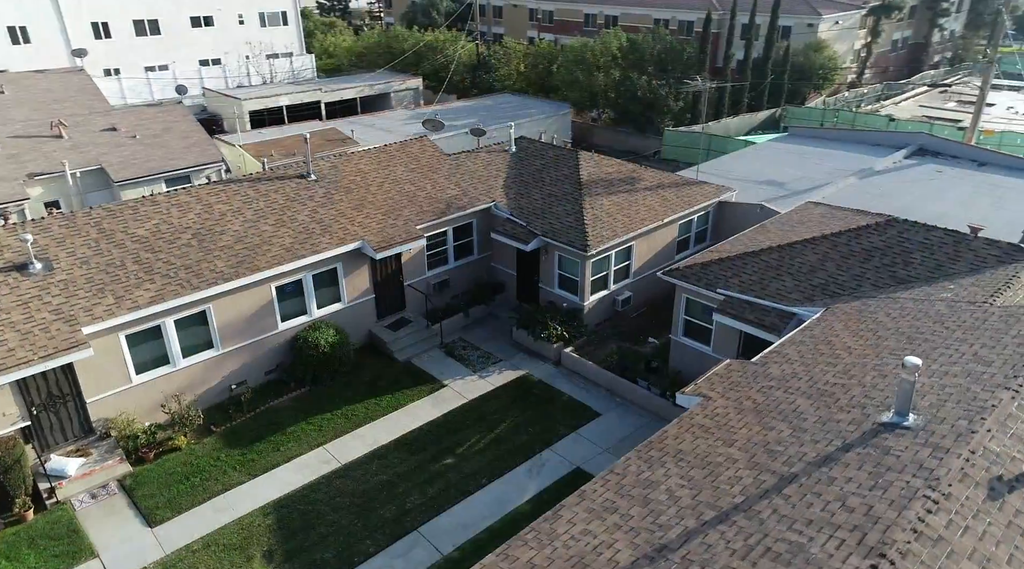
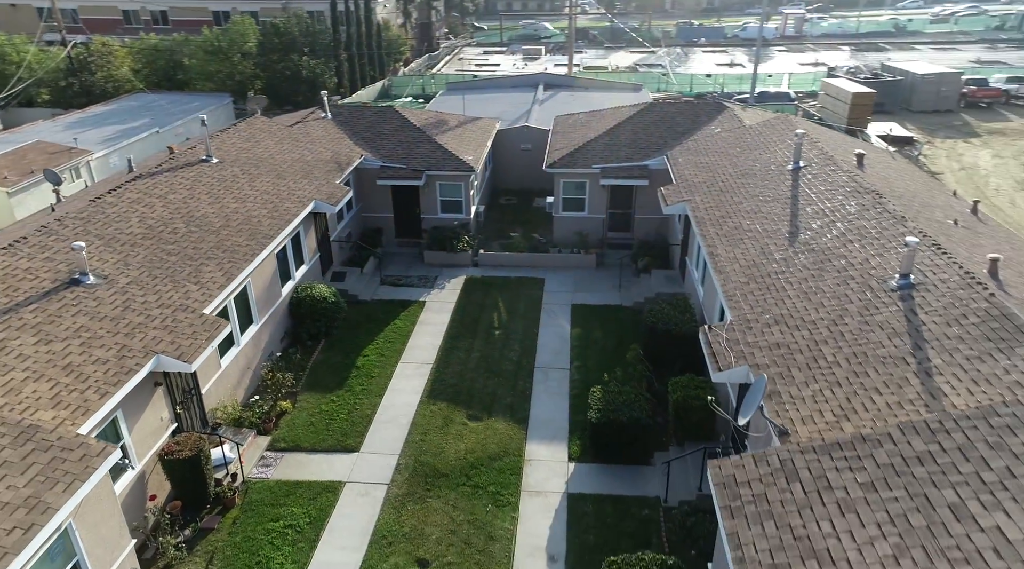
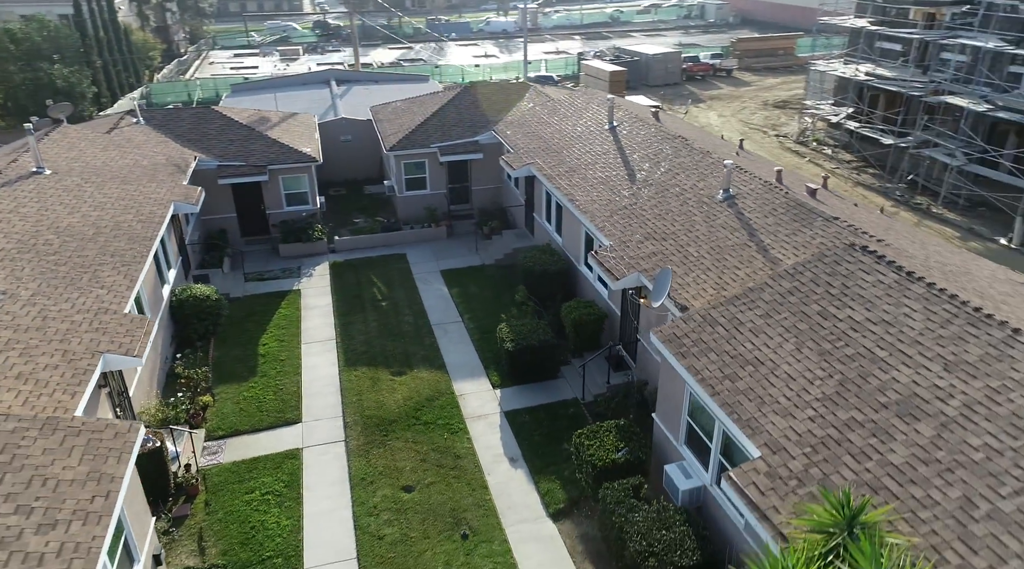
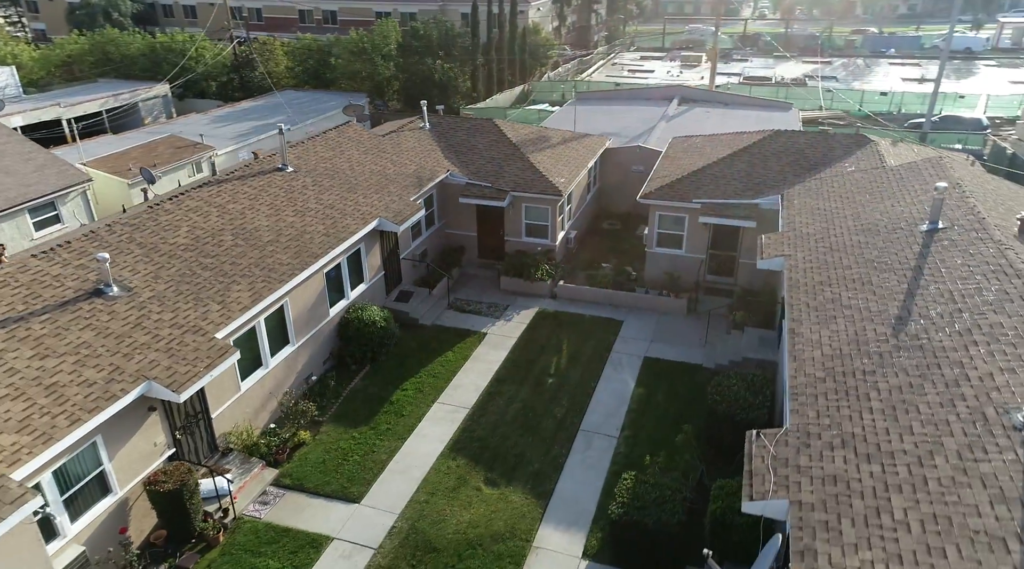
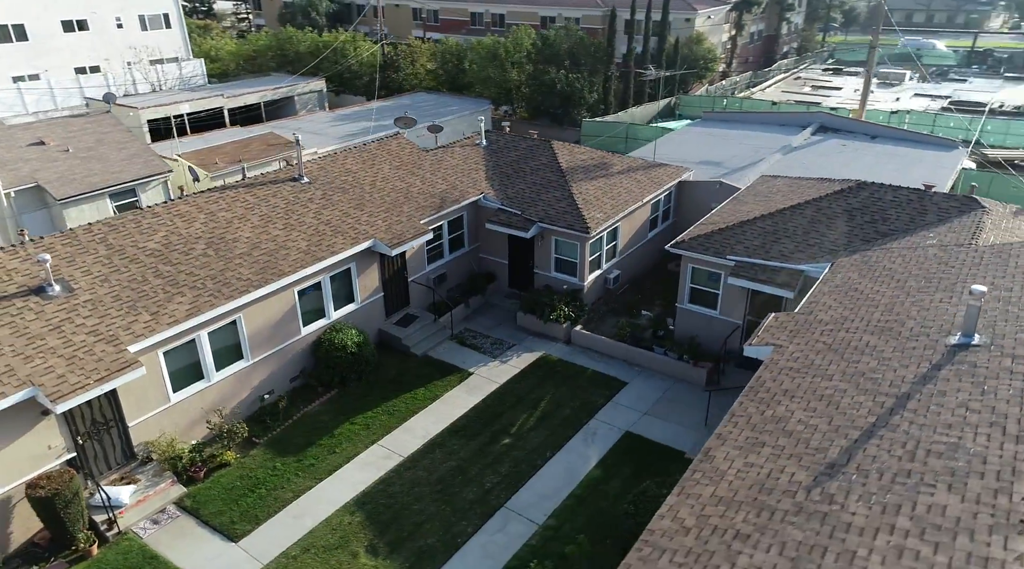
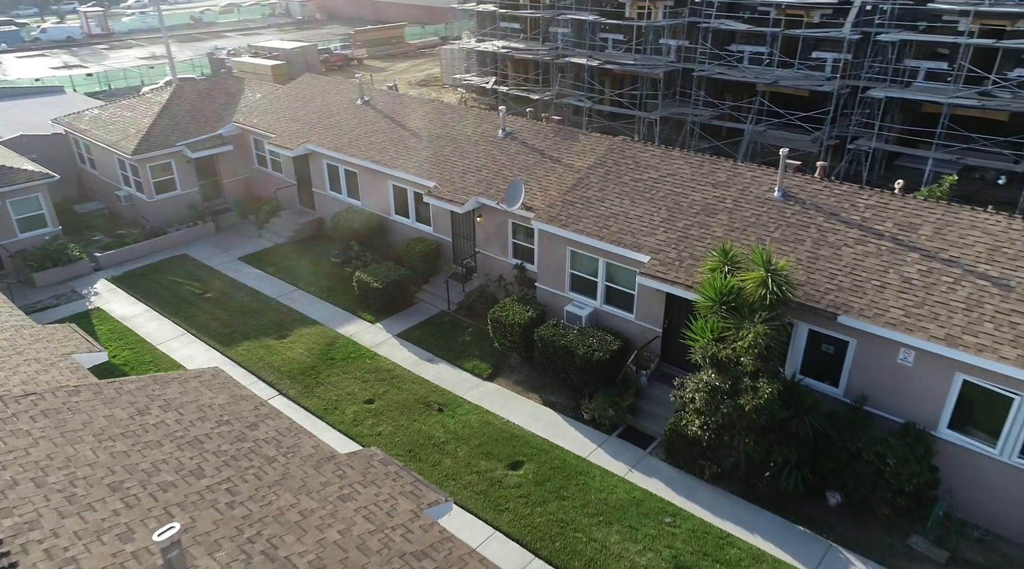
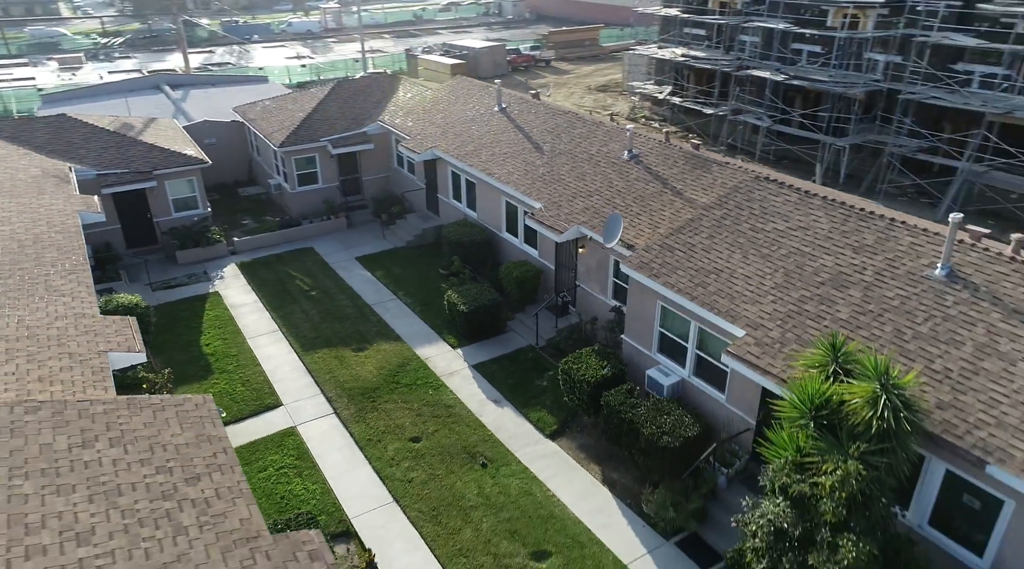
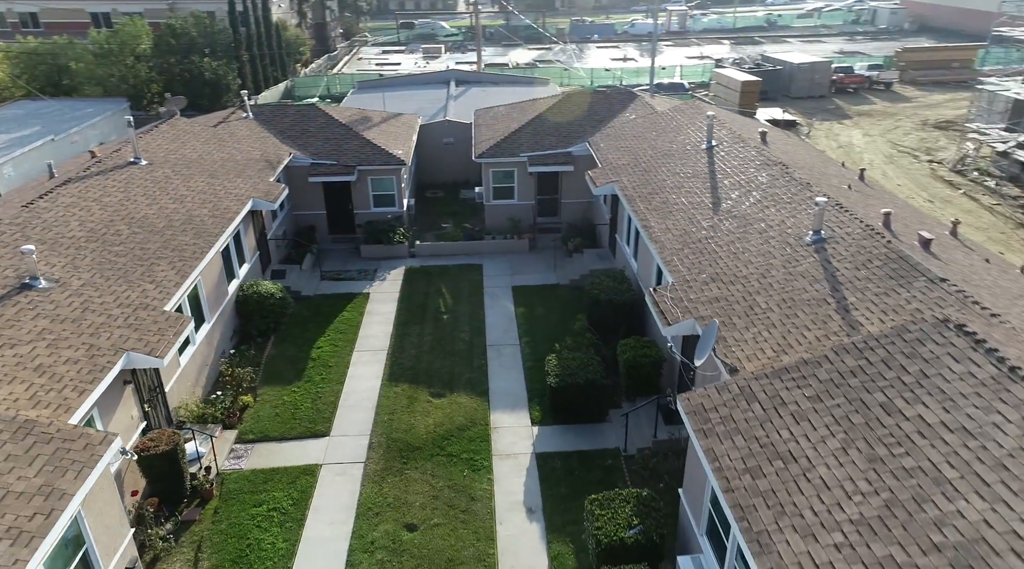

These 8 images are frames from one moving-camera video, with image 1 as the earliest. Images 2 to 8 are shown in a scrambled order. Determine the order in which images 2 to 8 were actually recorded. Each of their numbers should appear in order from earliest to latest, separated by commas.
5, 4, 2, 8, 3, 7, 6
